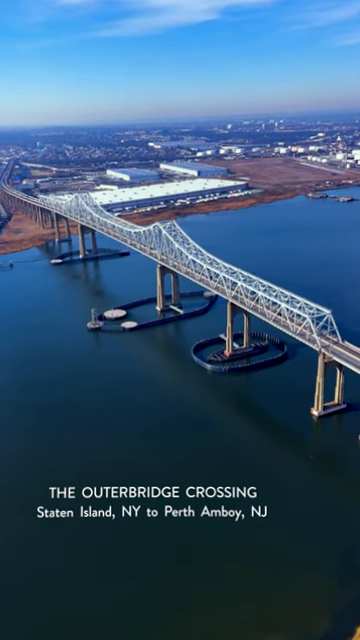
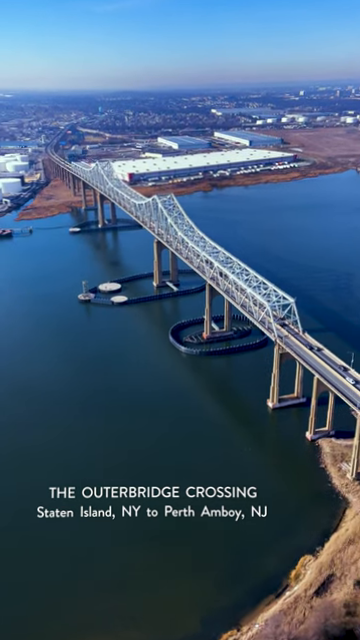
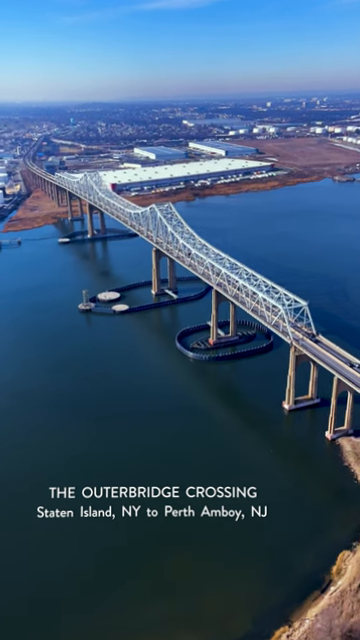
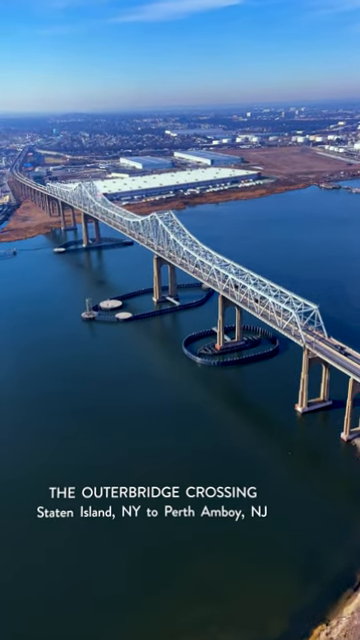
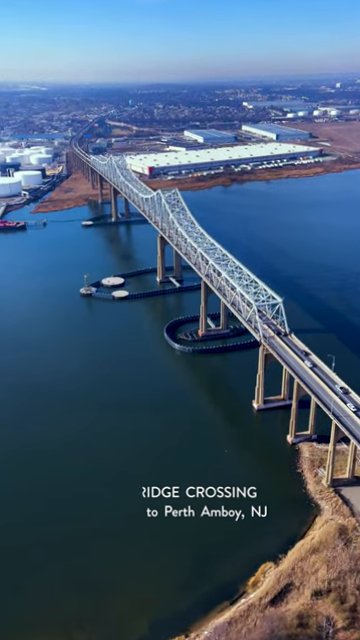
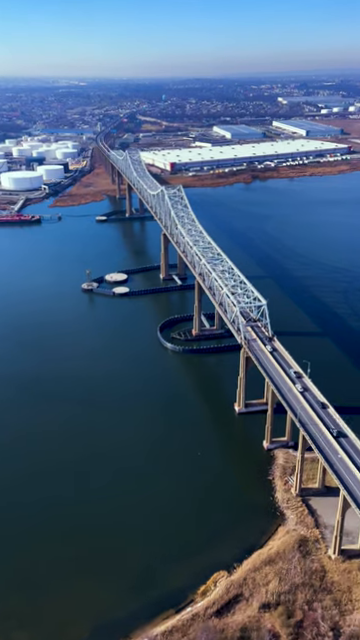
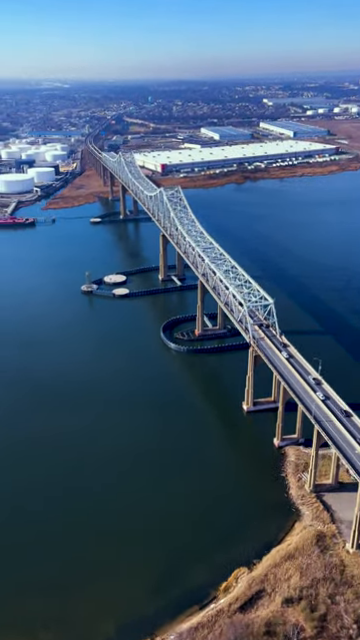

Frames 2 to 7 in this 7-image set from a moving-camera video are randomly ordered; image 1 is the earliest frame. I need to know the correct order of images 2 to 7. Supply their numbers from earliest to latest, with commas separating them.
4, 3, 2, 5, 7, 6
